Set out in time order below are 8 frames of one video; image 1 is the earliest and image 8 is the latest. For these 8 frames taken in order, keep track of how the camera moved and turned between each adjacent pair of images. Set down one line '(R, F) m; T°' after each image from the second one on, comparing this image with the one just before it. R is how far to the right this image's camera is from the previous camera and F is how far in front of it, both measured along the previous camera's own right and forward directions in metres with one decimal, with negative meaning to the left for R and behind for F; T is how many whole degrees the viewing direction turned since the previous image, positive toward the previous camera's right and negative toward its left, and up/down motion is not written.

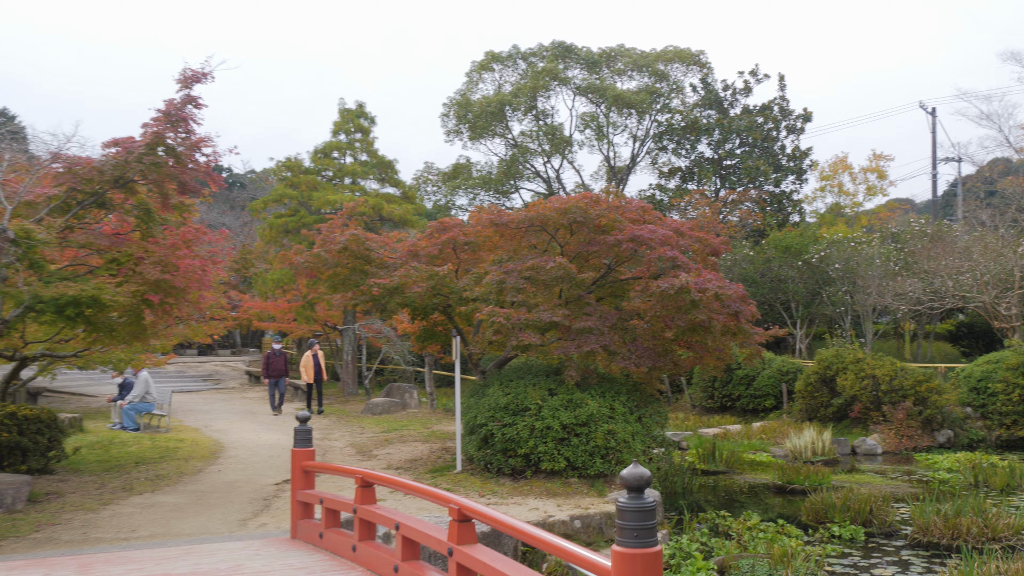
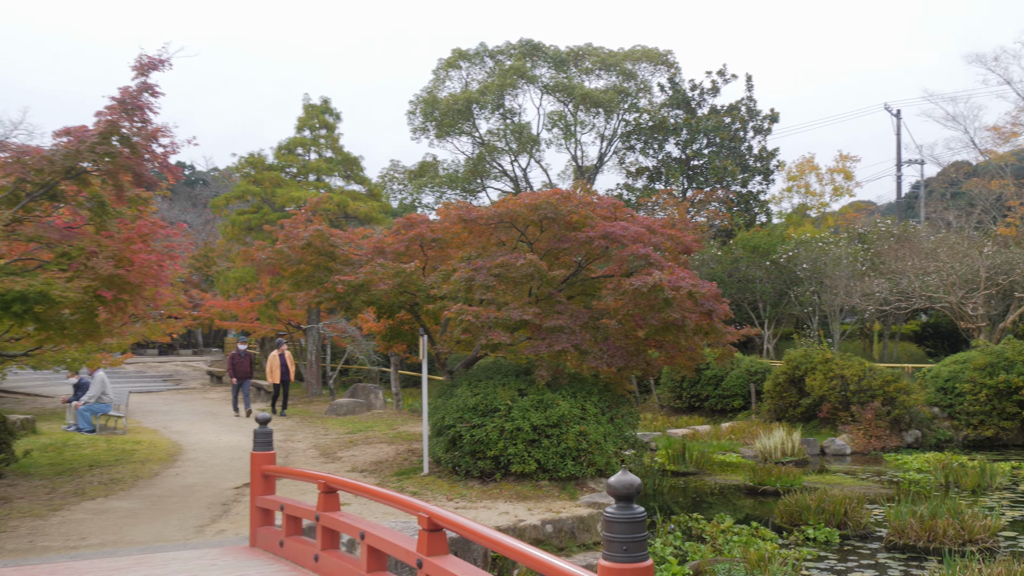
(0.0, +0.2) m; +2°
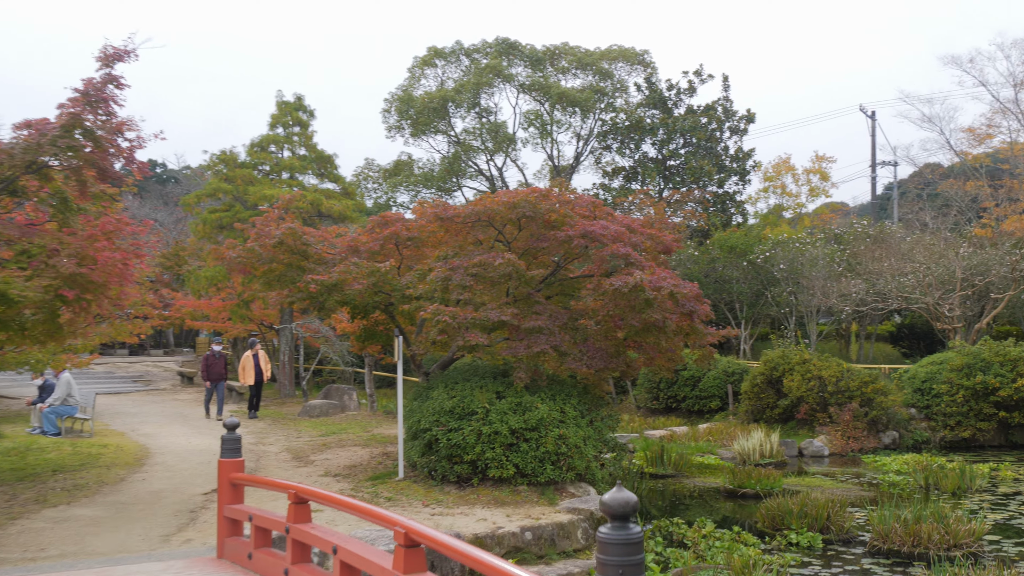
(0.0, +0.2) m; +1°
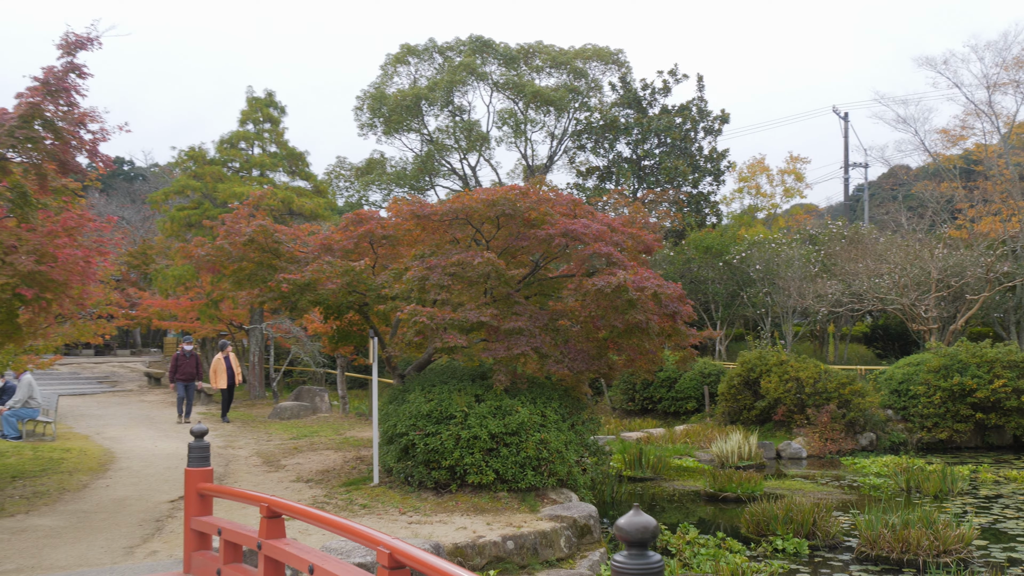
(-0.1, +0.2) m; +2°
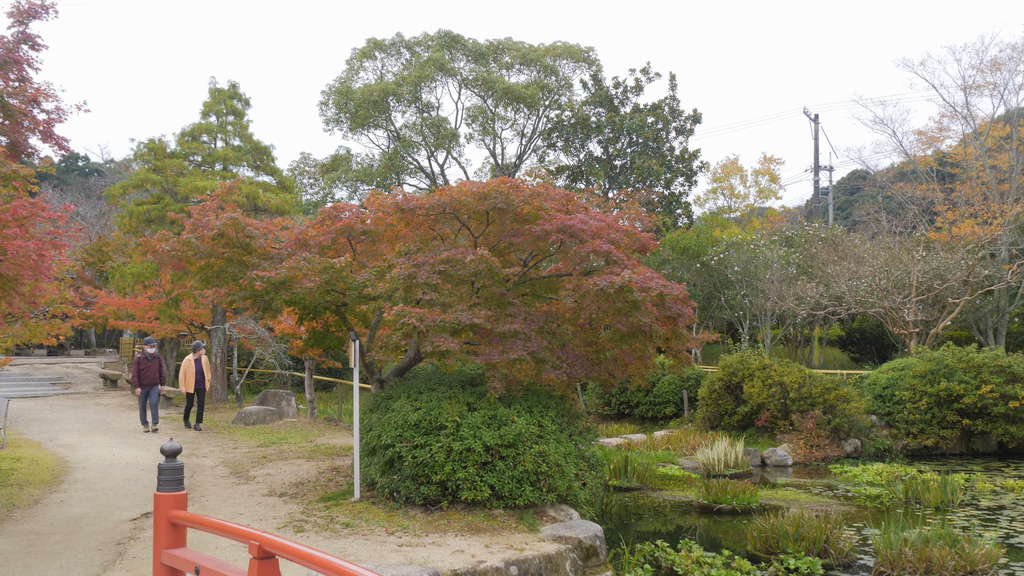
(-0.2, +0.5) m; +2°
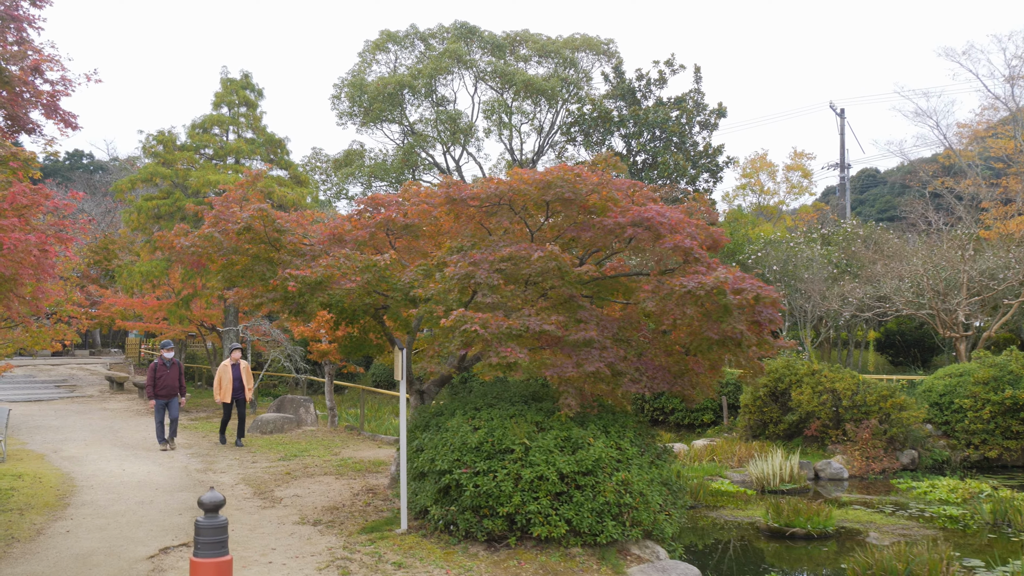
(-0.4, +0.9) m; 0°
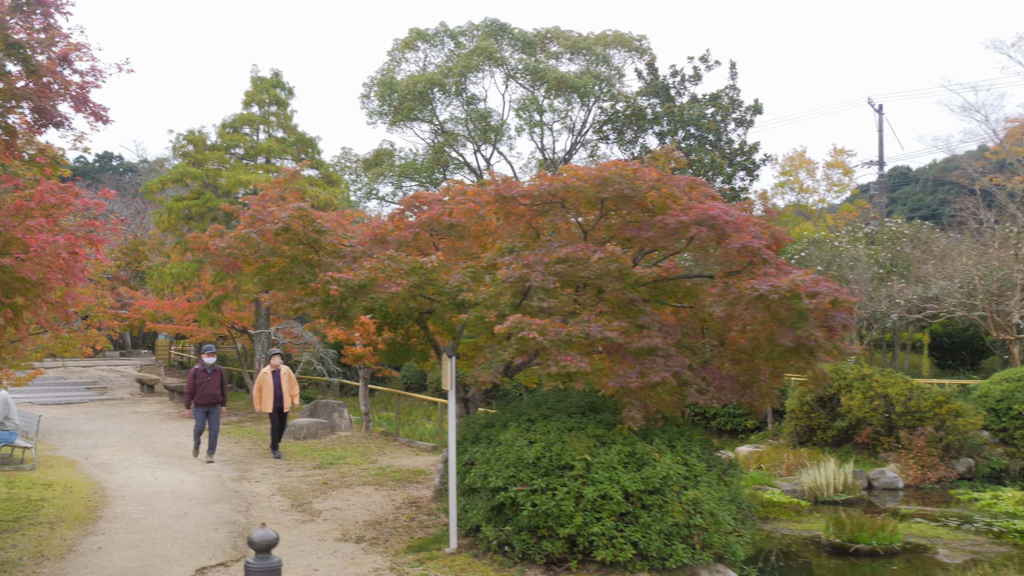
(-0.2, +0.4) m; -1°
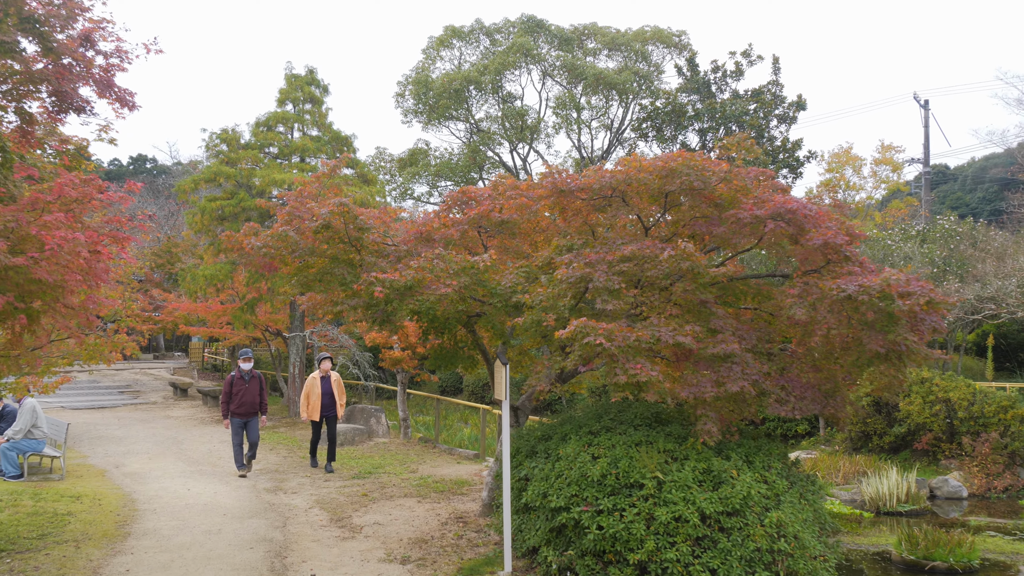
(-0.1, +0.4) m; -2°
